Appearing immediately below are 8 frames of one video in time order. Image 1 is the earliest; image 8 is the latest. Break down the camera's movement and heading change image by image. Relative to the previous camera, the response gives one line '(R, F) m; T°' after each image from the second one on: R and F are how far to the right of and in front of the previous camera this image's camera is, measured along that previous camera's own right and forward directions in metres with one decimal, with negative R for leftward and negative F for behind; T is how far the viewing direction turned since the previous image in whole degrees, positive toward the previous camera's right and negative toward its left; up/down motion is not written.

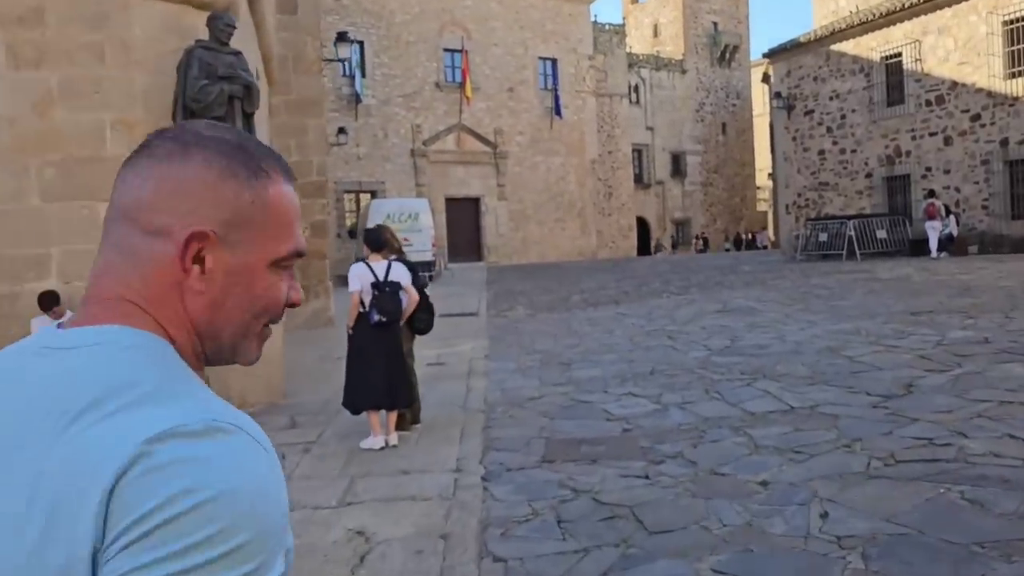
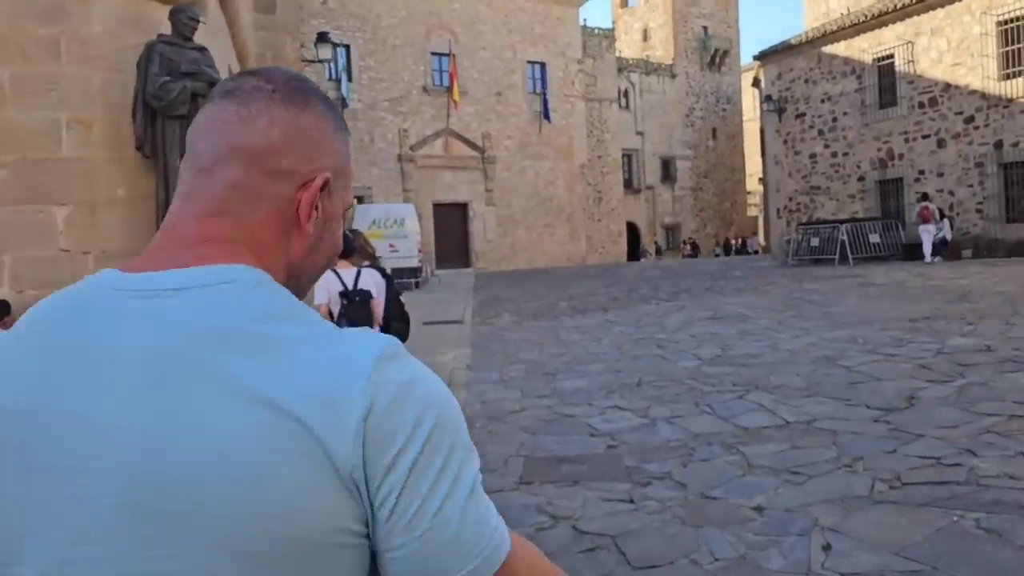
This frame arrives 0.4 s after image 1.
(+0.1, +0.3) m; +1°
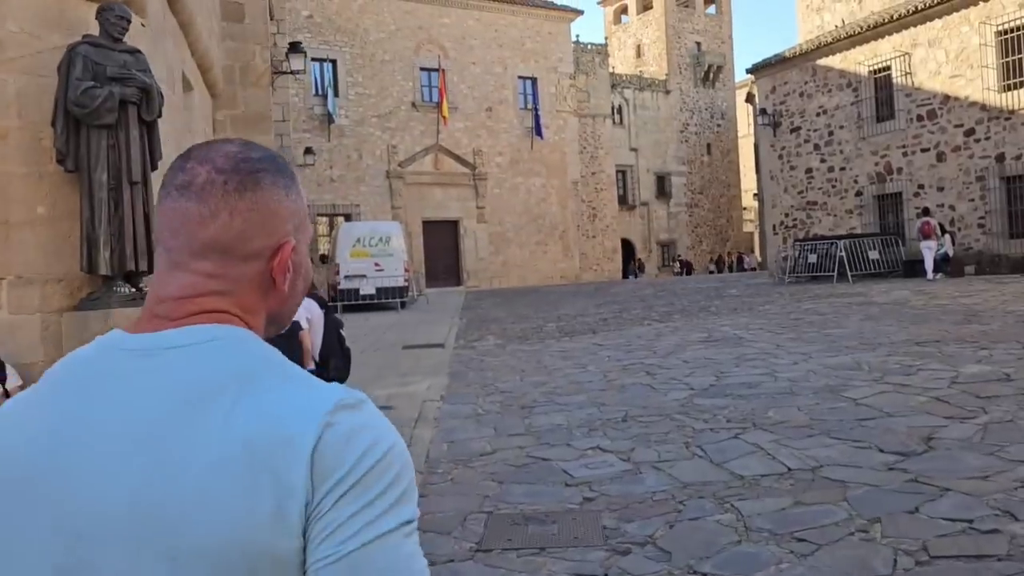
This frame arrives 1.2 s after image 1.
(+0.2, +0.6) m; 0°
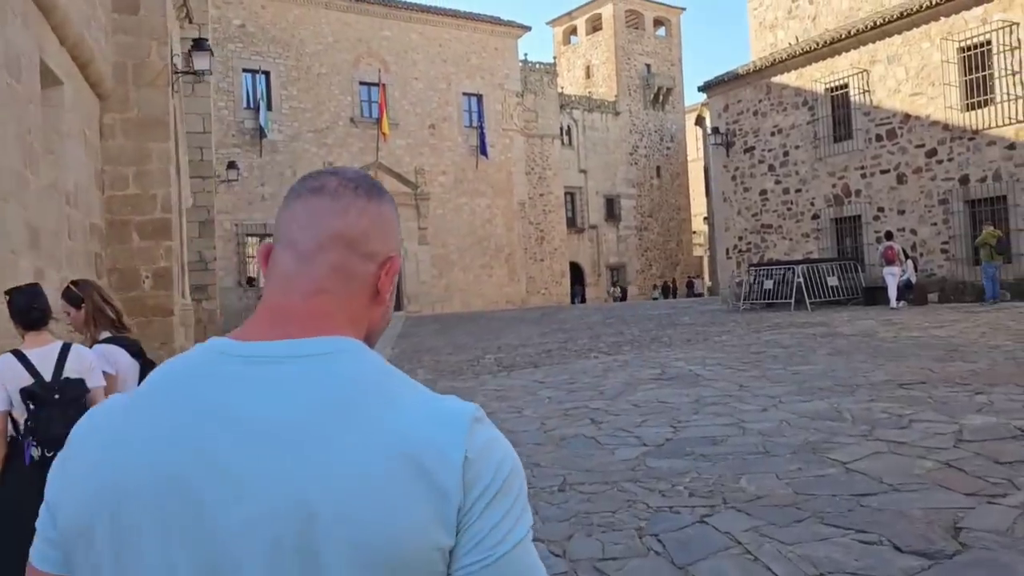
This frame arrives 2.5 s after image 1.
(+0.2, +1.1) m; +3°
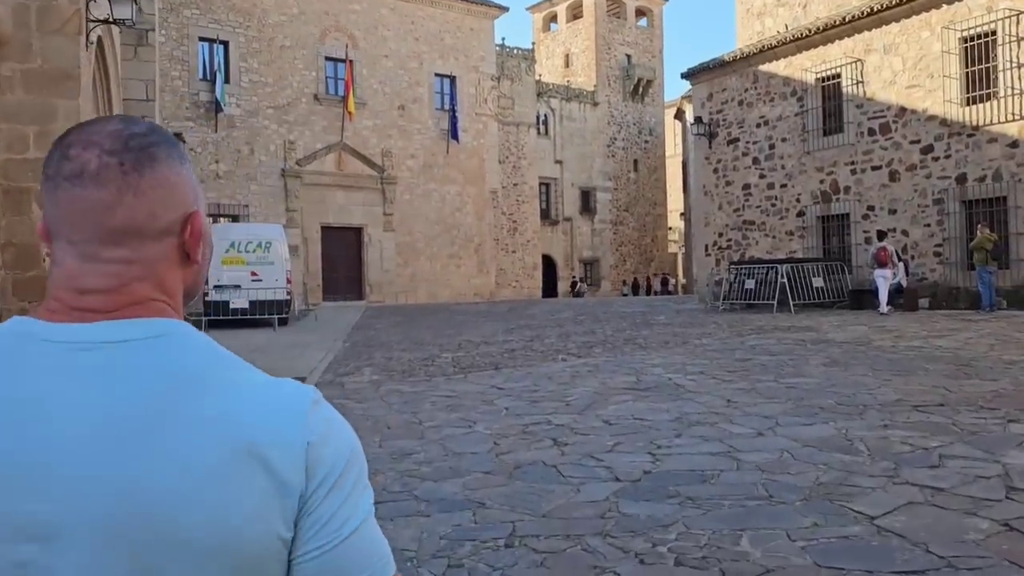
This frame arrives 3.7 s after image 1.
(+0.1, +1.0) m; +2°
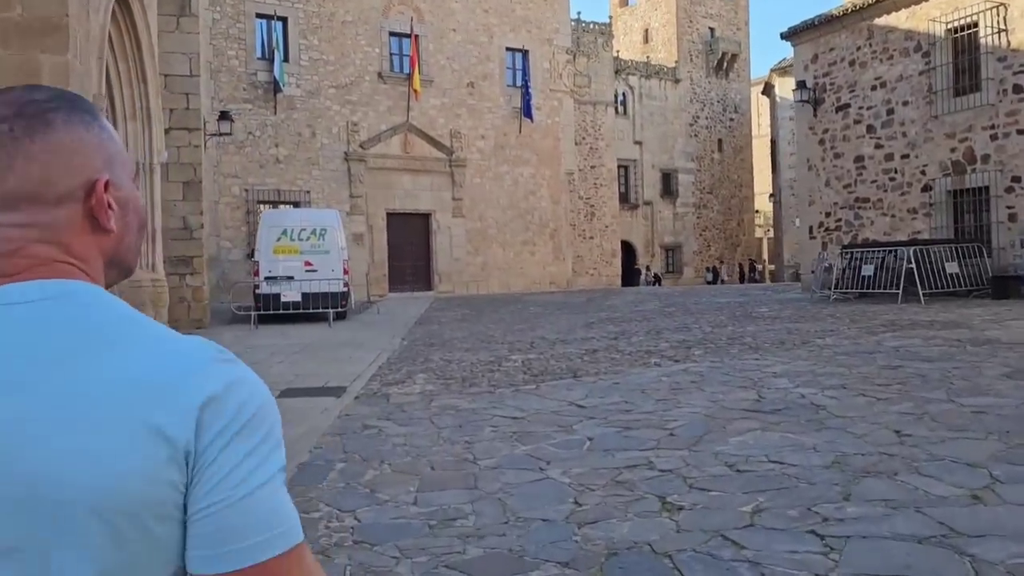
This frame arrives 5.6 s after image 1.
(0.0, +1.6) m; -5°
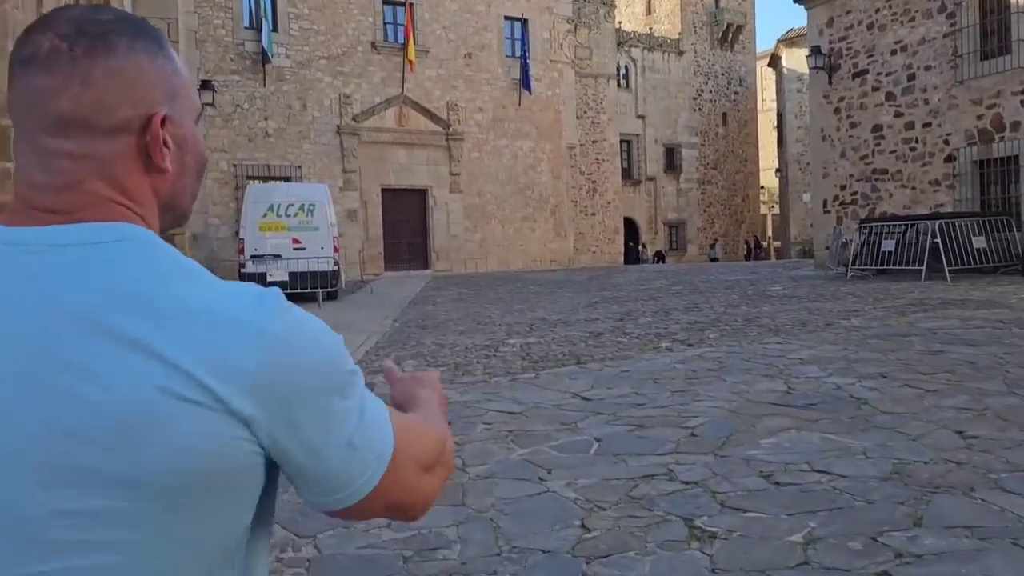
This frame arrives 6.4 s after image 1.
(0.0, +0.7) m; 0°
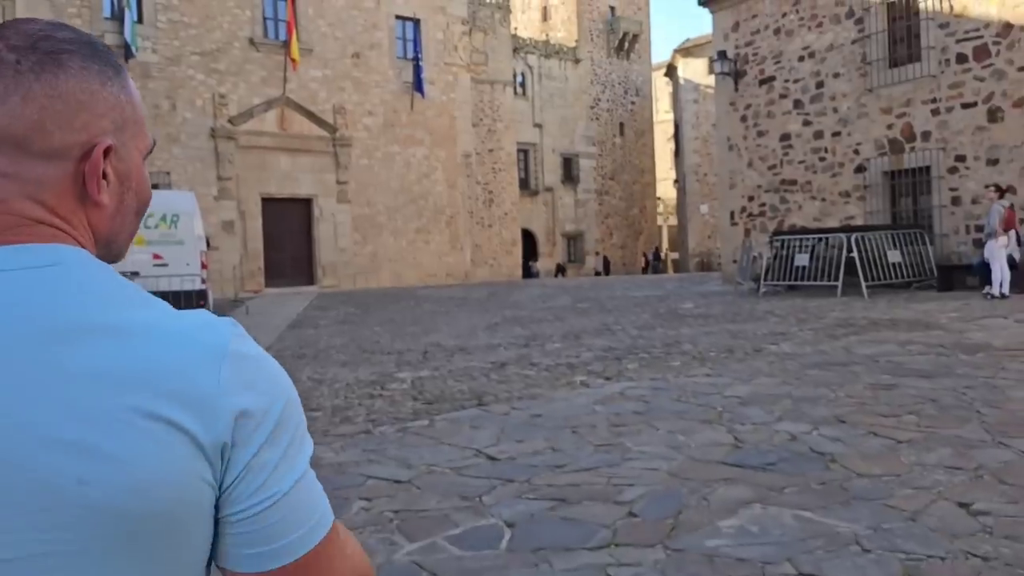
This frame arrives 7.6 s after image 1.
(0.0, +1.0) m; +7°
